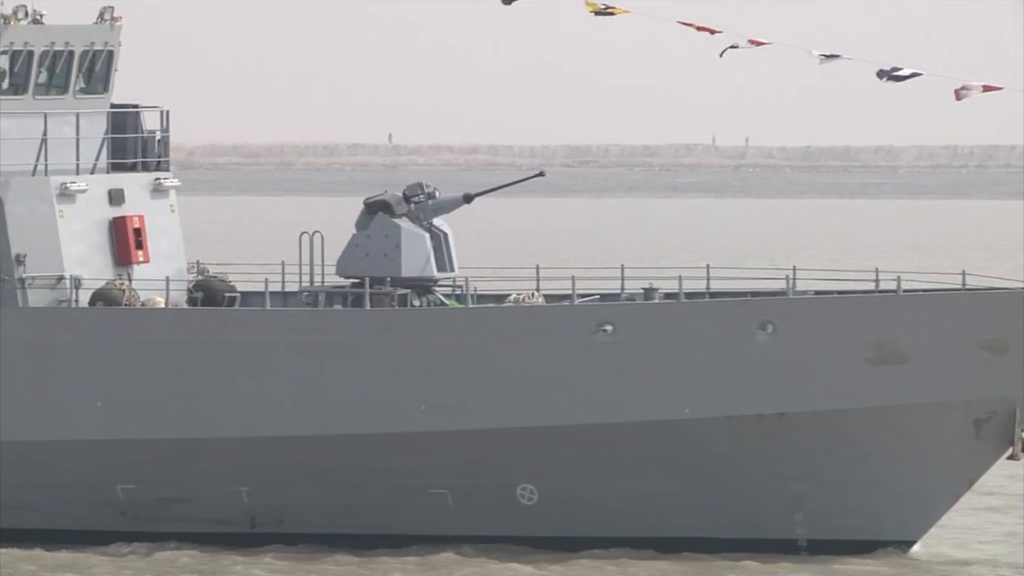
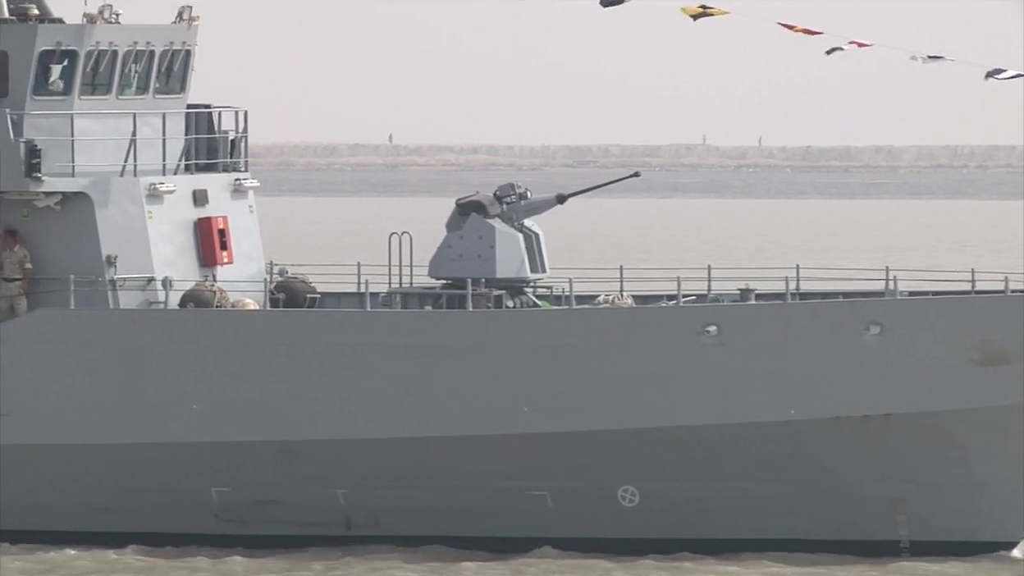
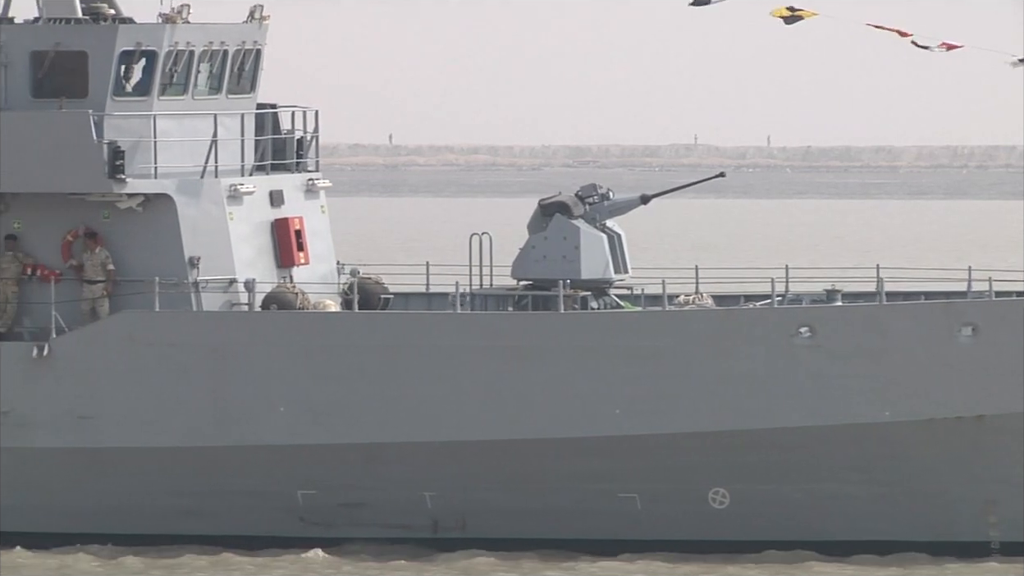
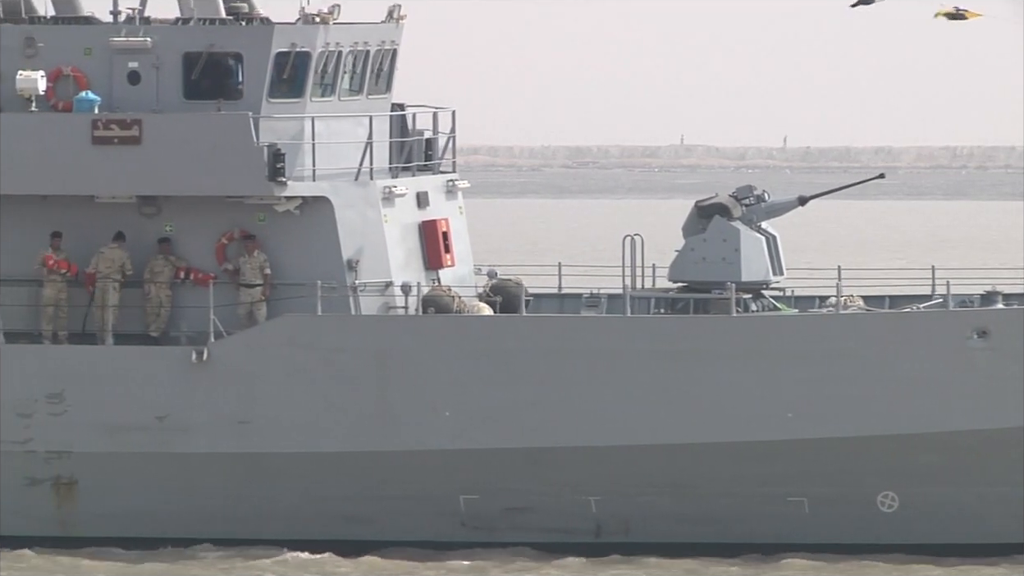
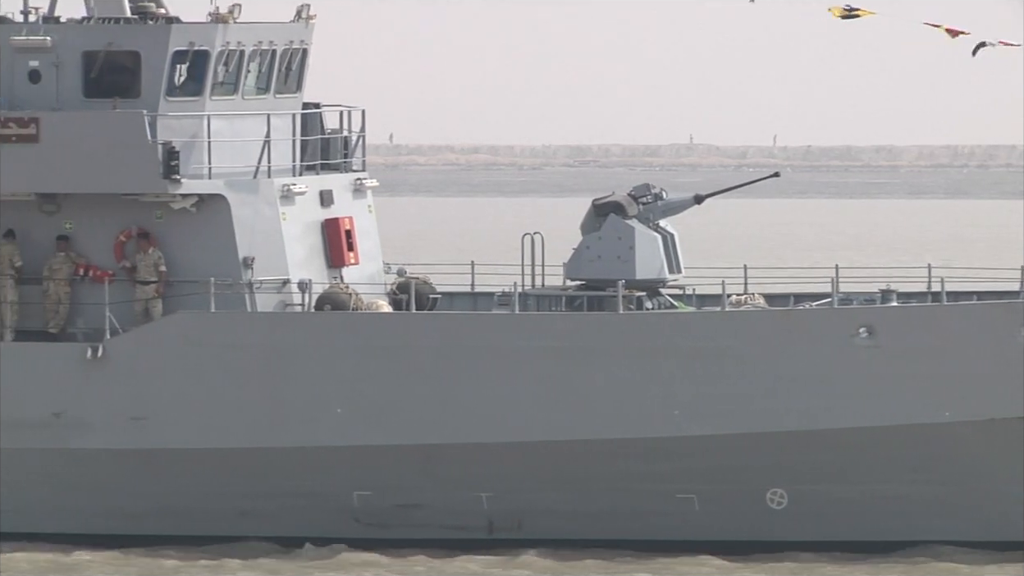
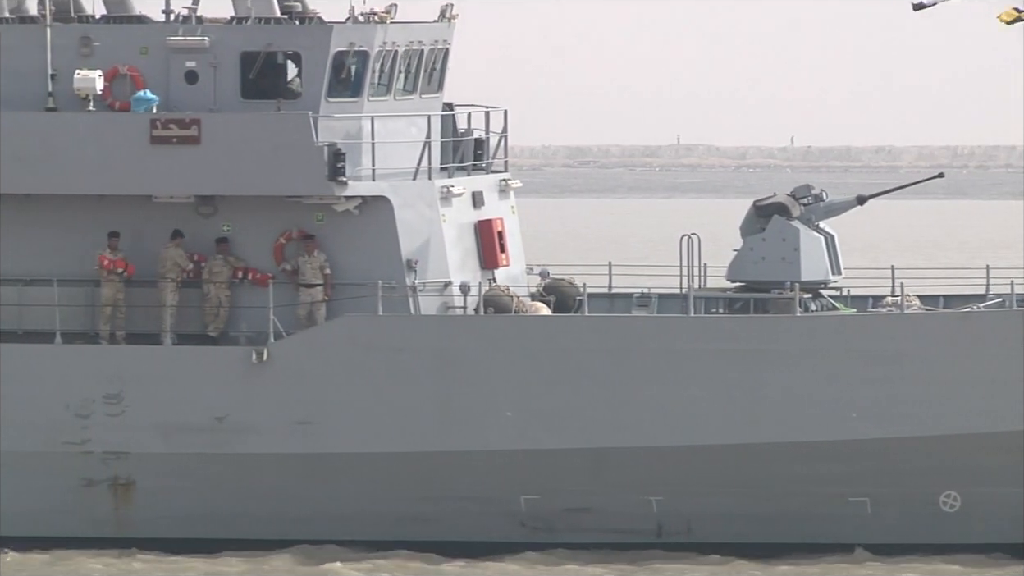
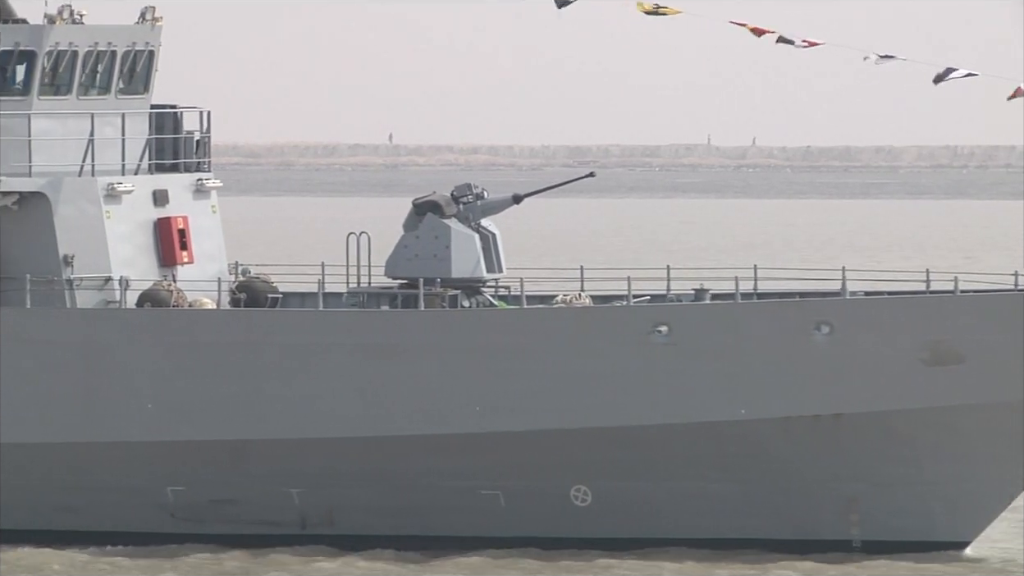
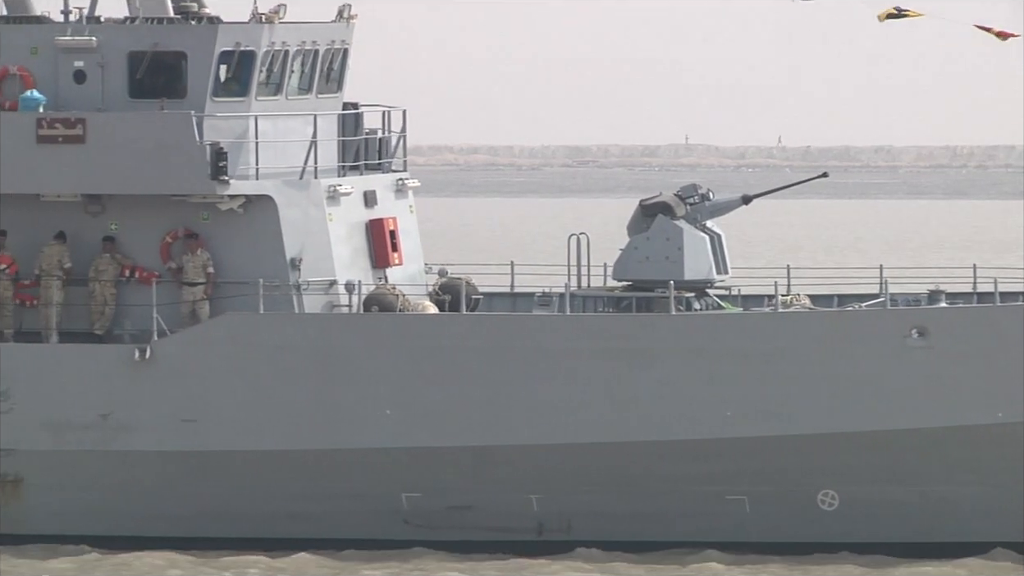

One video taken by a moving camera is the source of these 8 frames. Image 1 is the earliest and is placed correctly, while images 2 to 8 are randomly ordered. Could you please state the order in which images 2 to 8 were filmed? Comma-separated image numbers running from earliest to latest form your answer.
7, 2, 3, 5, 8, 4, 6
